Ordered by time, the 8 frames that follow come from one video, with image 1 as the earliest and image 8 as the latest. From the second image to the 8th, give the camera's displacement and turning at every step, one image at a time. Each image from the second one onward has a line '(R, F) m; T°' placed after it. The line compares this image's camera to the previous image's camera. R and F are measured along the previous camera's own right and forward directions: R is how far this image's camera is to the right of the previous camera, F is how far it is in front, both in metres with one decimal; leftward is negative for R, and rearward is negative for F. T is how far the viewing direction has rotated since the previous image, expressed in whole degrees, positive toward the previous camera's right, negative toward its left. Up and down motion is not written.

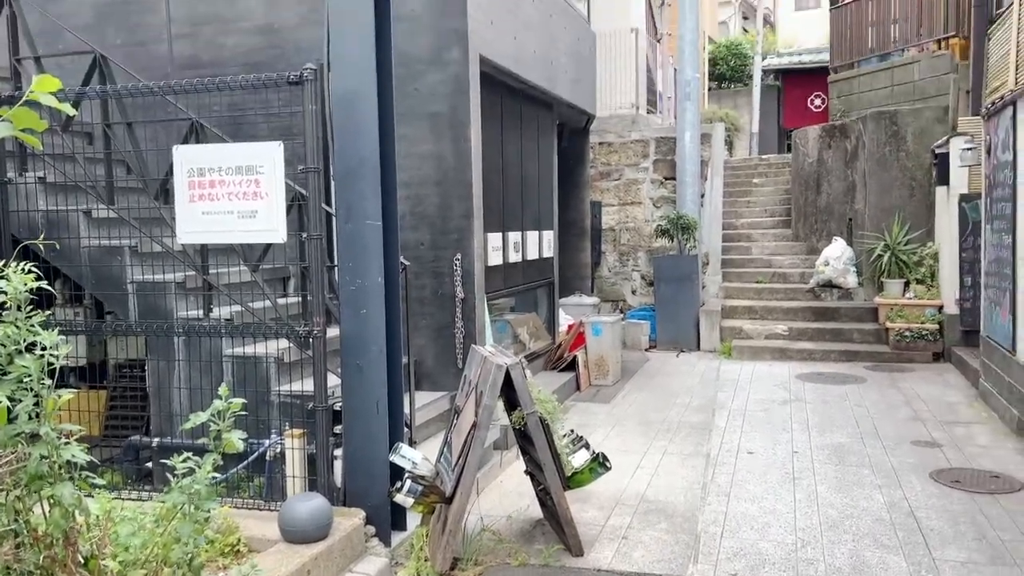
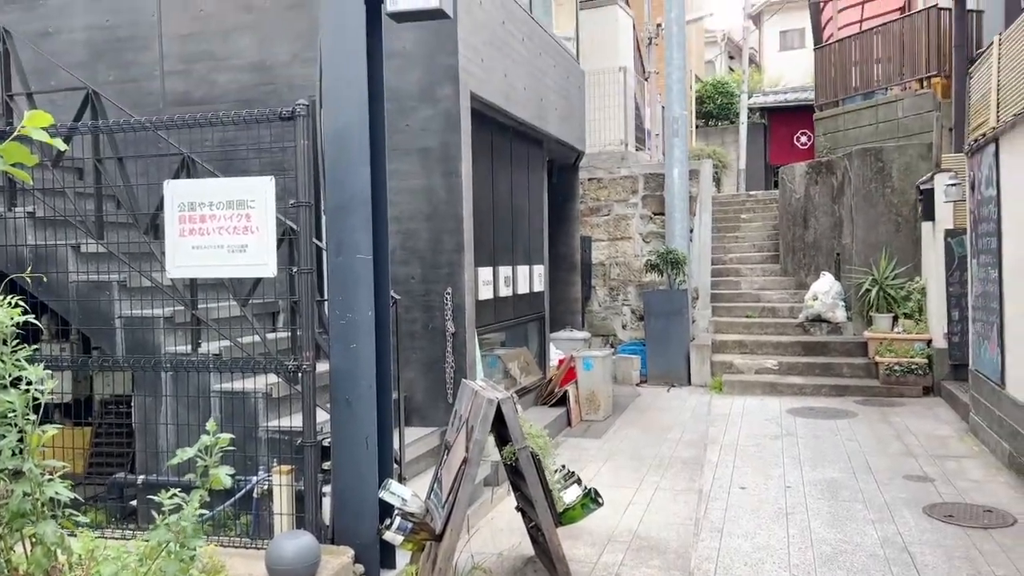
(0.0, 0.0) m; +1°
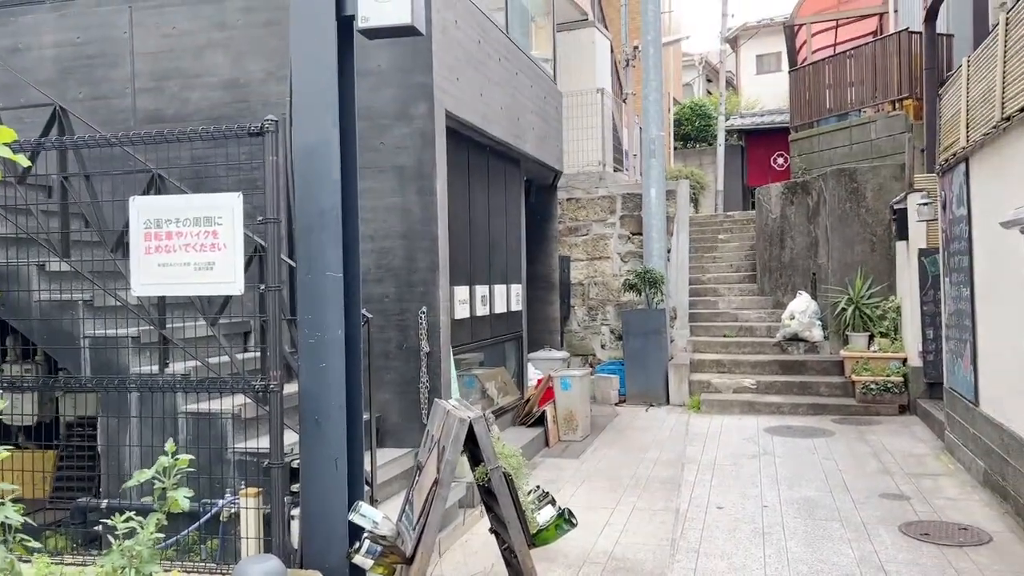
(0.0, 0.0) m; +1°
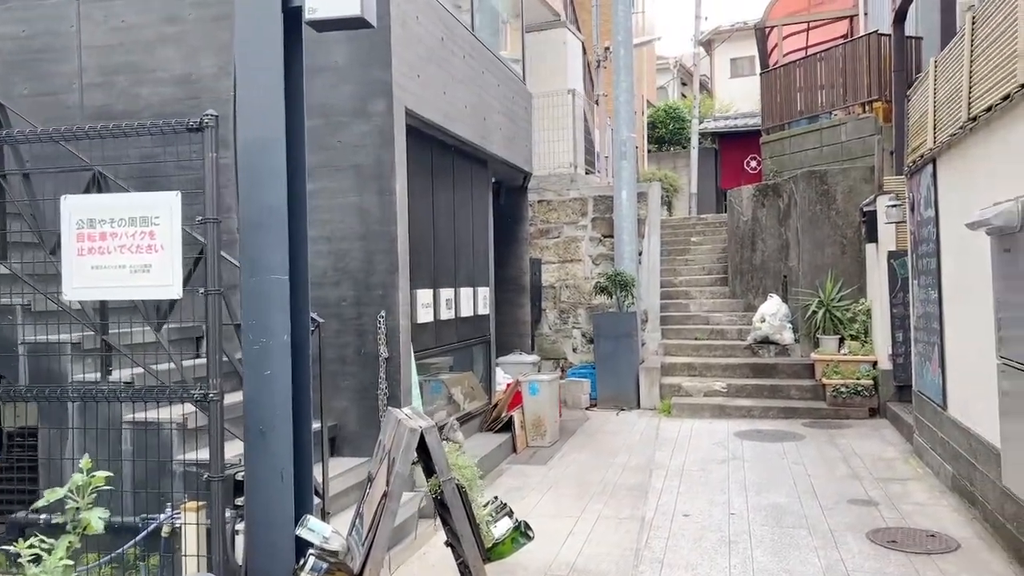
(+0.1, +0.1) m; +2°
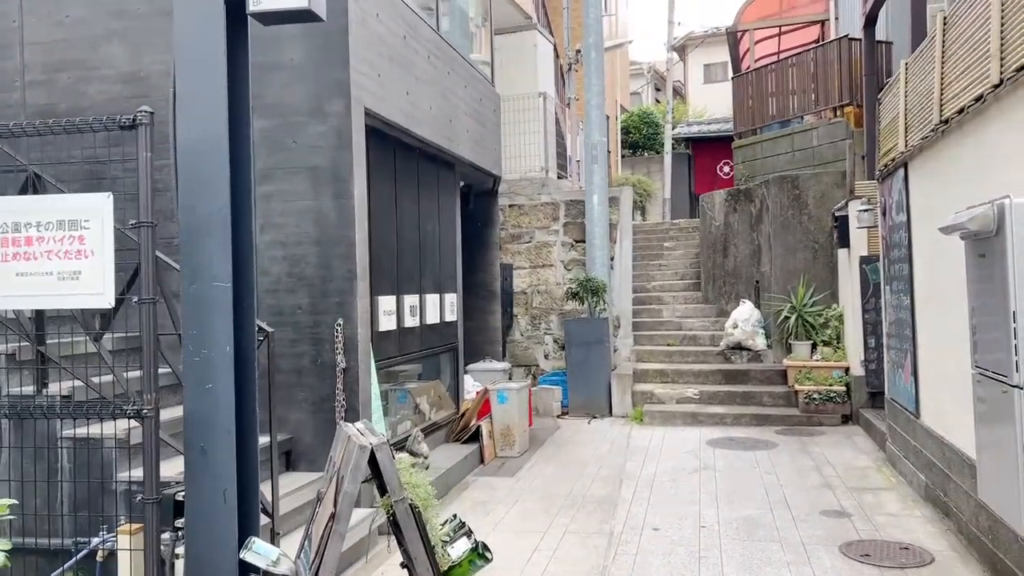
(+0.1, +0.2) m; +2°
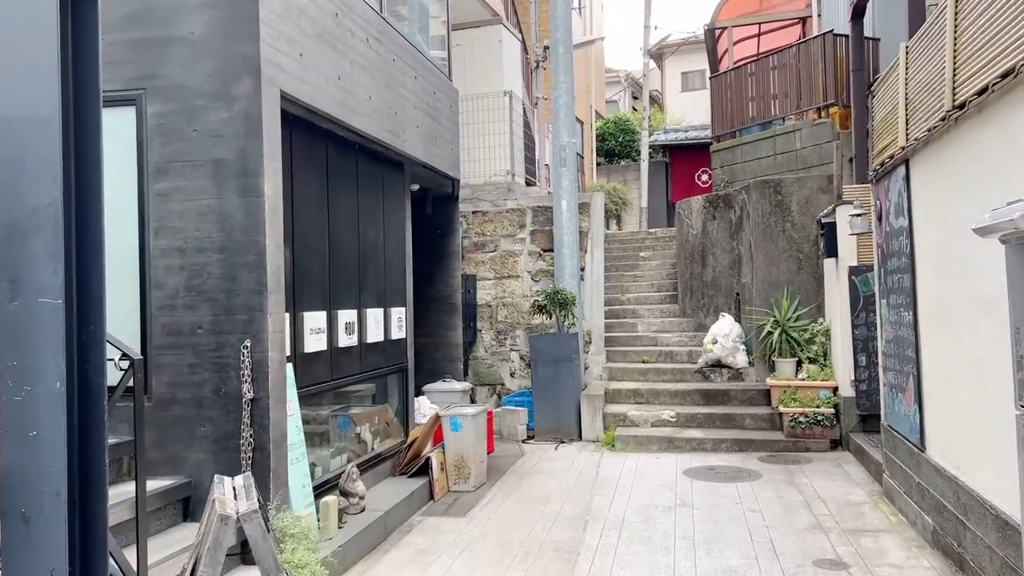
(+0.2, +0.7) m; +1°
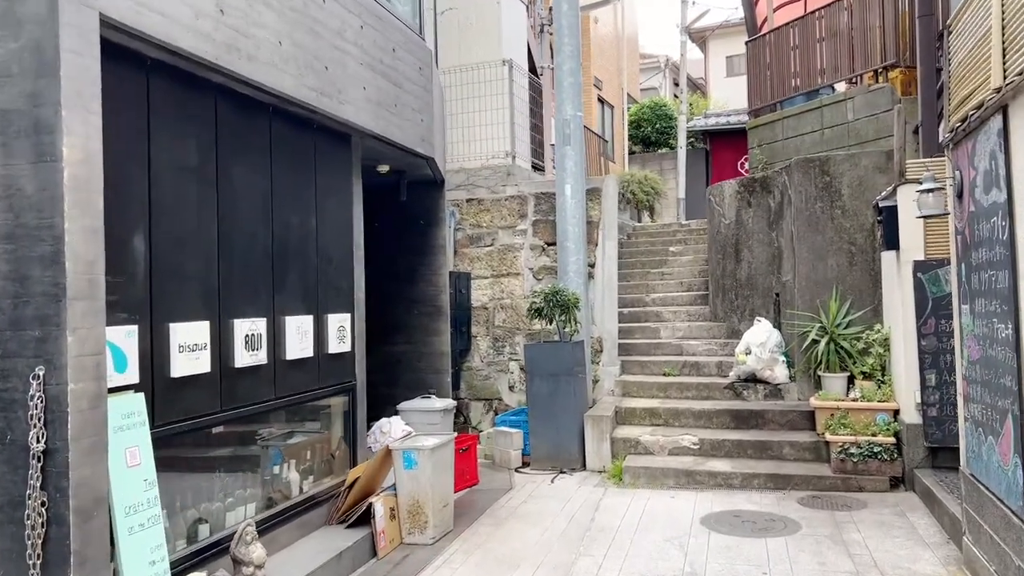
(+0.5, +1.3) m; -4°
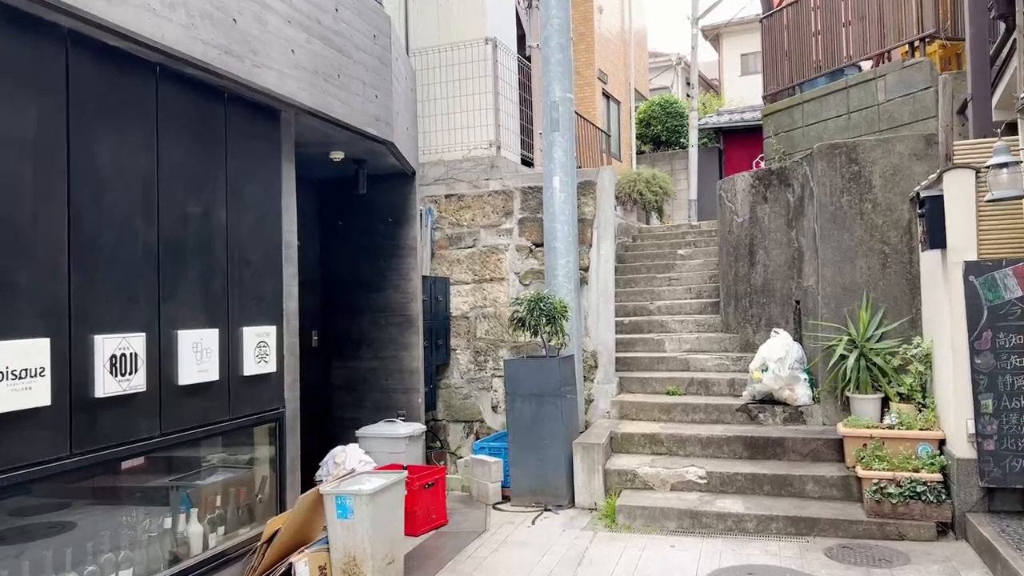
(+0.3, +1.0) m; -1°
